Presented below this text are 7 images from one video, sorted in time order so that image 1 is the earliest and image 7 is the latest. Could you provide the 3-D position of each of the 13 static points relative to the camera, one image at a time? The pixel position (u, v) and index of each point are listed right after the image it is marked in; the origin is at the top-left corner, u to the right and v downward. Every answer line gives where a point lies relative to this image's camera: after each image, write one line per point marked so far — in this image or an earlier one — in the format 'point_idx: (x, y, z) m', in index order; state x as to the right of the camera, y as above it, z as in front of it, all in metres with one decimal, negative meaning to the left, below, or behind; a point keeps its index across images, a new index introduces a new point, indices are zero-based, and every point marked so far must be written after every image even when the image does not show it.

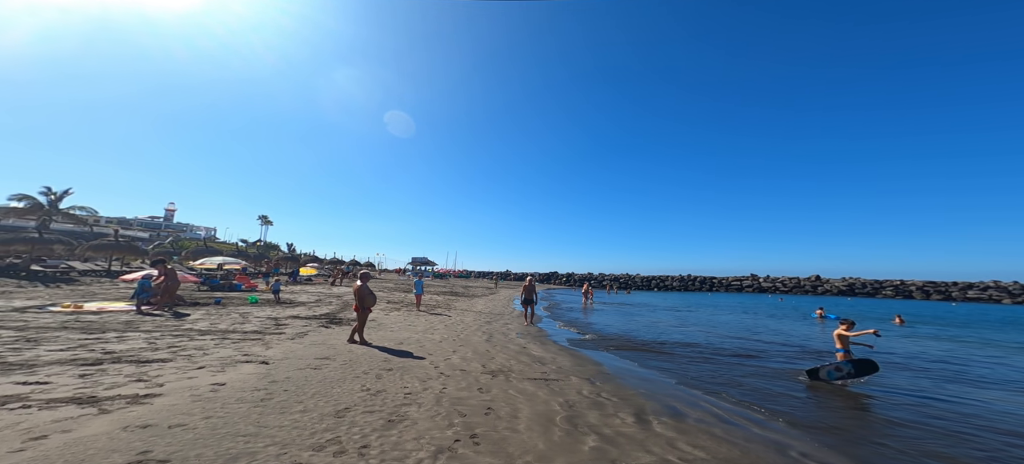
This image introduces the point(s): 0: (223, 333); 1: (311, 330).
0: (-6.6, -2.3, +7.7) m
1: (-5.3, -2.6, +8.8) m
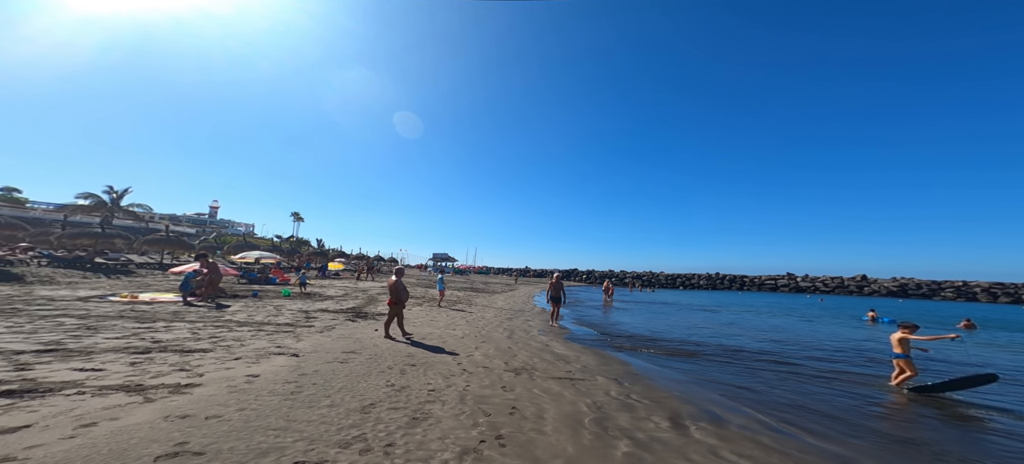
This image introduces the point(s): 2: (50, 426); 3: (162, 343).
0: (-6.1, -2.2, +8.0) m
1: (-4.7, -2.5, +9.1) m
2: (-3.3, -1.4, +2.4) m
3: (-6.1, -1.9, +5.8) m
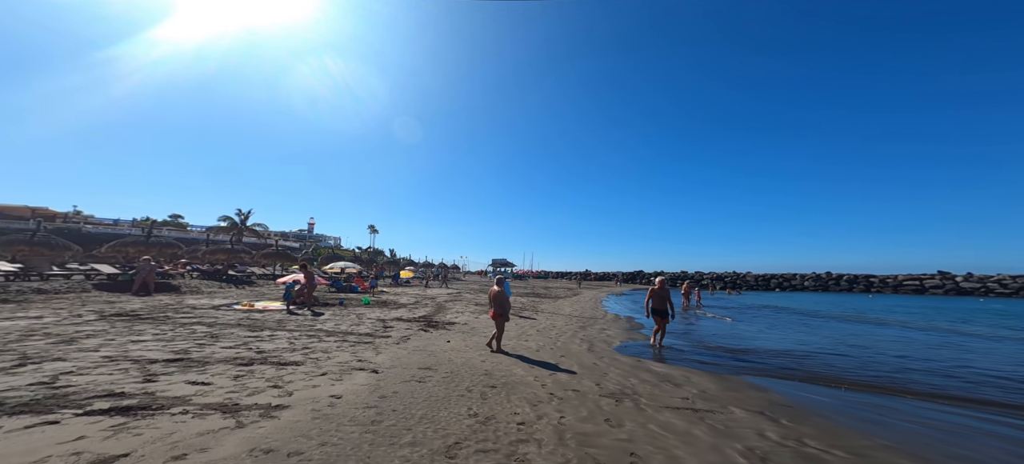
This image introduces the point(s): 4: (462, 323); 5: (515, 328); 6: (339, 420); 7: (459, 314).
0: (-4.2, -2.6, +8.3) m
1: (-2.7, -2.8, +9.1) m
2: (-2.6, -1.6, +2.3) m
3: (-4.6, -2.3, +6.2) m
4: (-1.8, -3.3, +12.1) m
5: (+0.1, -3.2, +11.1) m
6: (-1.7, -1.8, +3.2) m
7: (-2.3, -3.5, +14.5) m
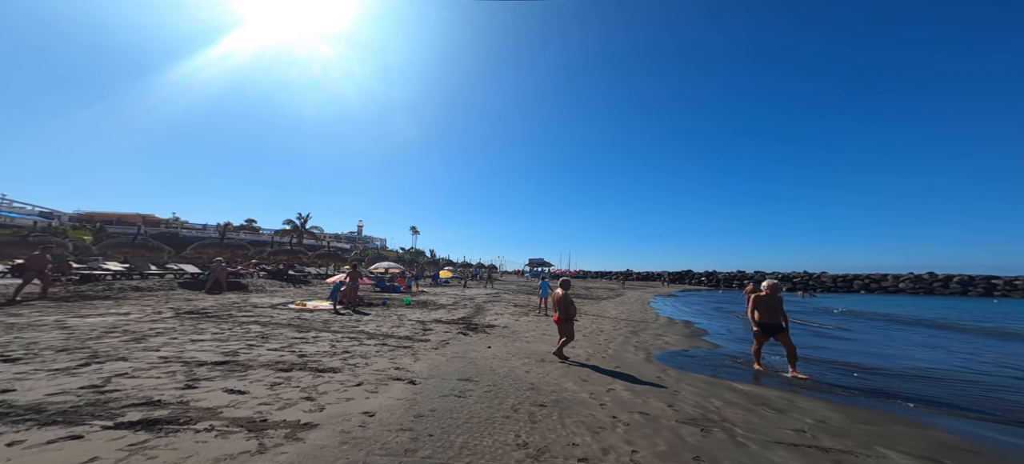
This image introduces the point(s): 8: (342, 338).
0: (-3.2, -2.6, +8.1) m
1: (-1.6, -2.8, +8.8) m
2: (-2.2, -1.6, +2.0) m
3: (-3.8, -2.3, +6.0) m
4: (-0.3, -3.3, +11.6) m
5: (+1.5, -3.2, +10.4) m
6: (-1.2, -1.8, +2.8) m
7: (-0.5, -3.5, +14.0) m
8: (-4.1, -2.5, +7.9) m
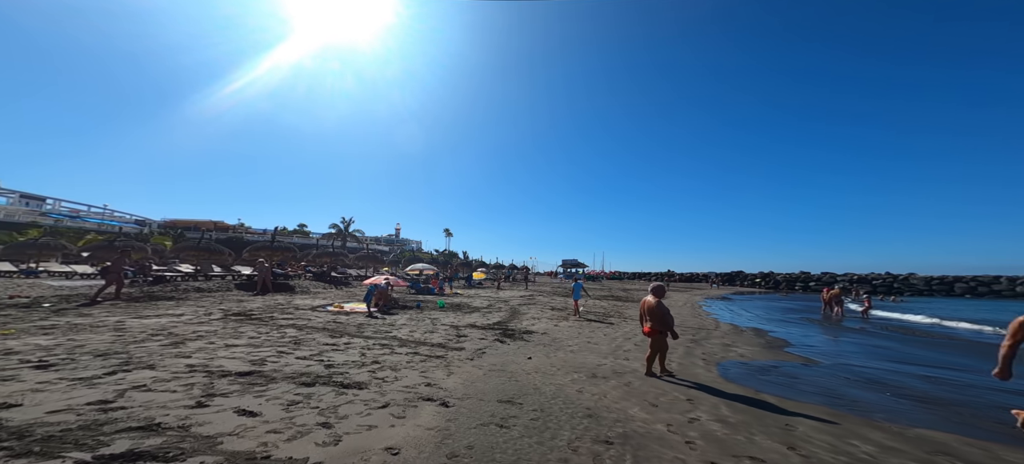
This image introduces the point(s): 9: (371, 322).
0: (-2.2, -2.6, +7.6) m
1: (-0.6, -2.7, +8.0) m
2: (-1.8, -1.5, +1.4) m
3: (-3.1, -2.3, +5.5) m
4: (+0.9, -3.2, +10.7) m
5: (+2.6, -3.1, +9.4) m
6: (-0.8, -1.7, +2.1) m
7: (+1.0, -3.5, +13.2) m
8: (-3.1, -2.5, +7.5) m
9: (-4.4, -2.8, +10.3) m
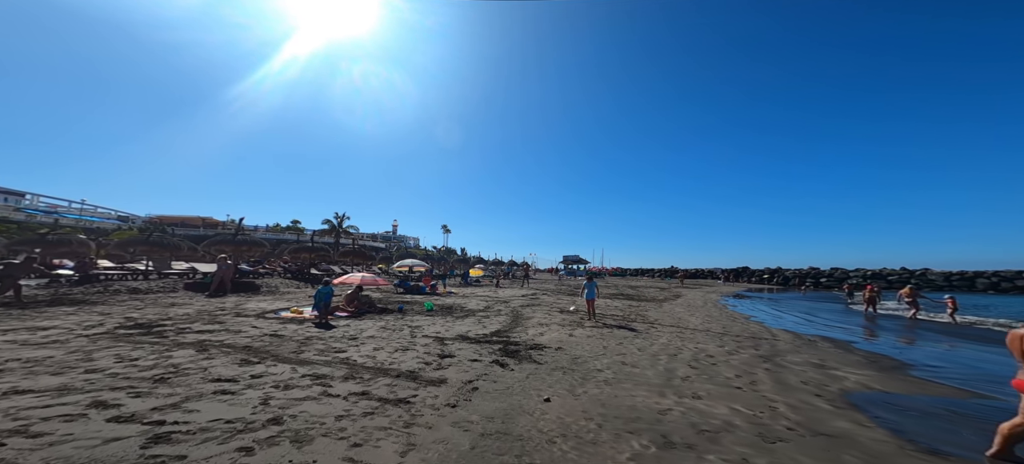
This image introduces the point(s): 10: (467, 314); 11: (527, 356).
0: (-2.1, -2.2, +4.9) m
1: (-0.5, -2.3, +5.4) m
2: (-1.7, -1.1, -1.3) m
3: (-3.0, -1.9, +2.9) m
4: (+1.0, -2.8, +8.1) m
5: (+2.7, -2.6, +6.8) m
6: (-0.7, -1.3, -0.6) m
7: (+1.1, -3.0, +10.6) m
8: (-3.0, -2.1, +4.8) m
9: (-4.3, -2.4, +7.6) m
10: (-1.8, -3.1, +12.7) m
11: (+0.3, -2.6, +7.1) m
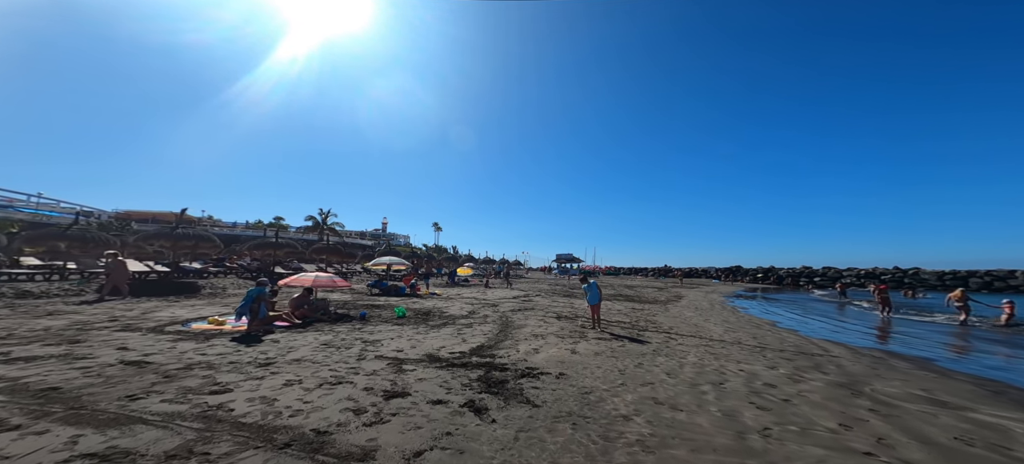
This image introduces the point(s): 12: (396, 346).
0: (-2.3, -1.9, +2.7) m
1: (-0.7, -2.0, +3.2) m
2: (-1.8, -0.9, -3.5) m
3: (-3.1, -1.6, +0.6) m
4: (+0.8, -2.5, +6.0) m
5: (+2.5, -2.3, +4.7) m
6: (-0.7, -1.1, -2.8) m
7: (+0.7, -2.7, +8.4) m
8: (-3.2, -1.8, +2.5) m
9: (-4.6, -2.1, +5.3) m
10: (-2.2, -2.8, +10.5) m
11: (+0.1, -2.3, +4.9) m
12: (-2.6, -2.4, +7.3) m
